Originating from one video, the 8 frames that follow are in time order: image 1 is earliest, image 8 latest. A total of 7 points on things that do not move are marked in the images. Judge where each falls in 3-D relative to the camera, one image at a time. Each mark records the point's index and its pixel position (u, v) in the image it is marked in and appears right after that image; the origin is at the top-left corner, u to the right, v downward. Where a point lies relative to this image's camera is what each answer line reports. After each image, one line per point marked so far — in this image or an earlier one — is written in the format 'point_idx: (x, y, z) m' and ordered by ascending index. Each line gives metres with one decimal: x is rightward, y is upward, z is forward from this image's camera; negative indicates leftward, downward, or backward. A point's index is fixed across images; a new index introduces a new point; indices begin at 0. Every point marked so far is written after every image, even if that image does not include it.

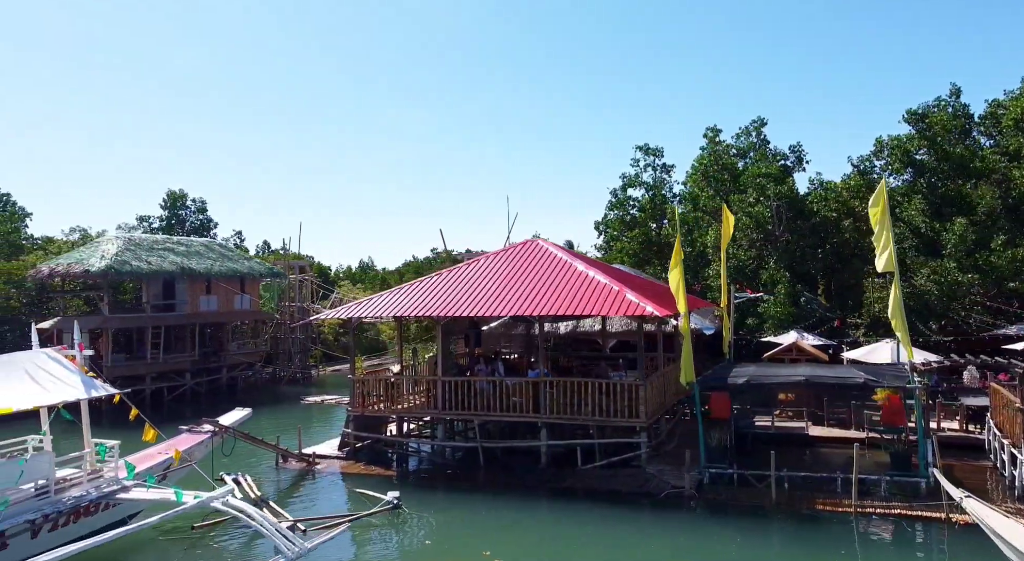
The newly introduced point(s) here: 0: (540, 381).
0: (+0.4, -1.5, +10.7) m
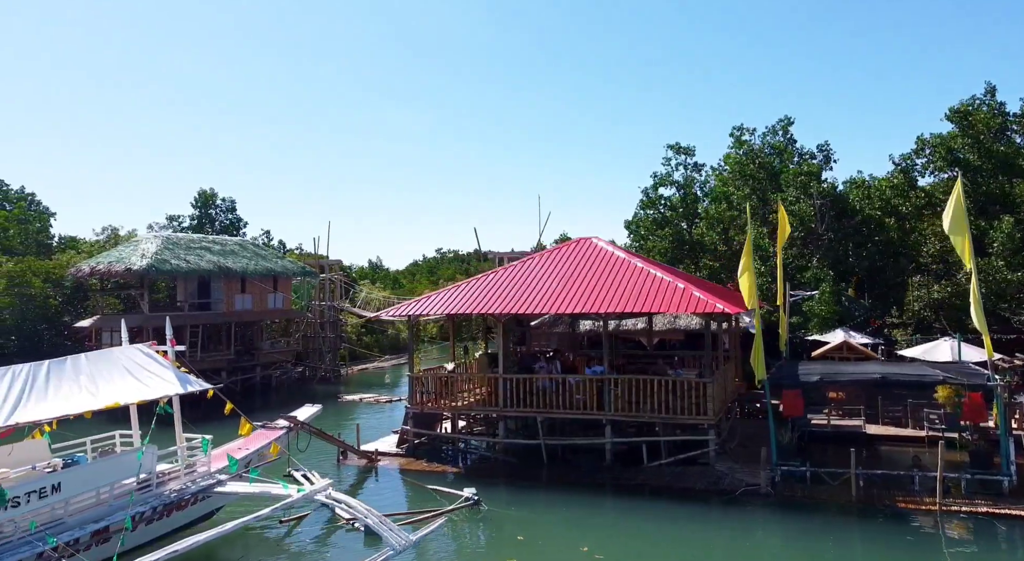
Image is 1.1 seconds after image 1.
0: (+1.4, -1.4, +10.7) m
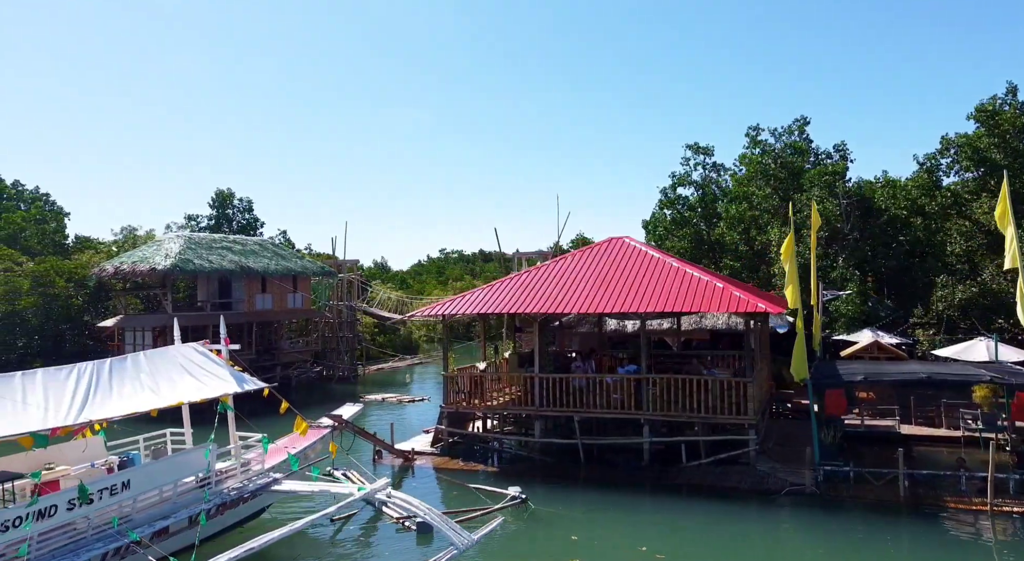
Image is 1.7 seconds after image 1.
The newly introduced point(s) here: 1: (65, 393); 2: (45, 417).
0: (+1.9, -1.4, +10.7) m
1: (-3.7, -0.9, +6.1) m
2: (-3.6, -1.0, +5.6) m
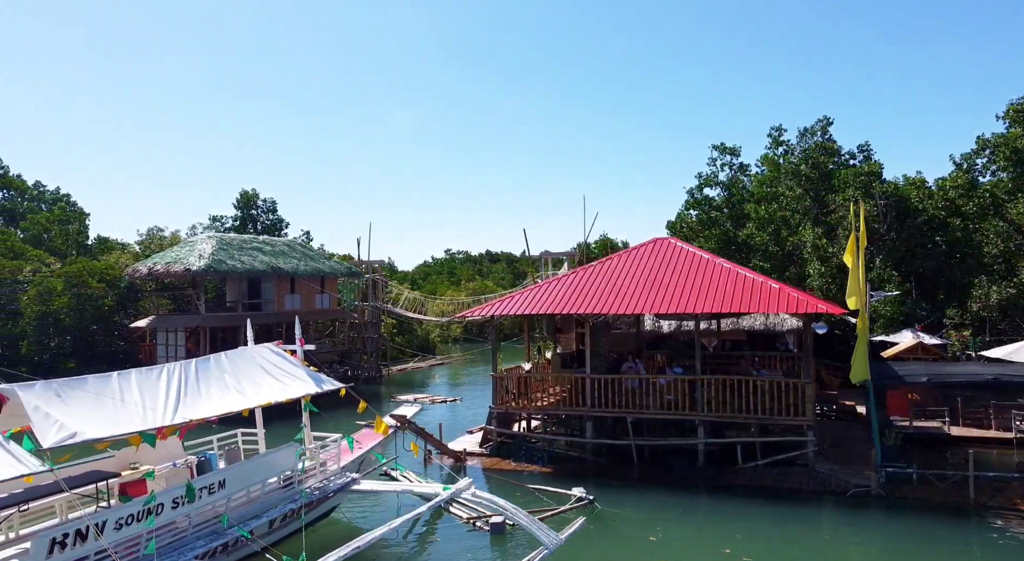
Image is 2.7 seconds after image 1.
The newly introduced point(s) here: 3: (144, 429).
0: (+2.7, -1.4, +10.7) m
1: (-2.9, -0.9, +6.1) m
2: (-2.8, -1.0, +5.7) m
3: (-2.7, -1.1, +5.5) m
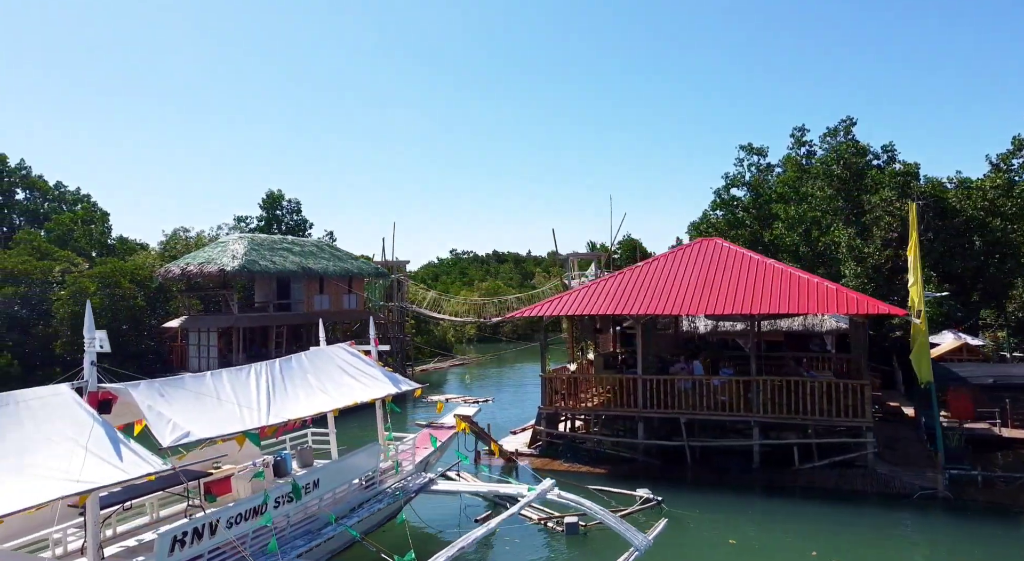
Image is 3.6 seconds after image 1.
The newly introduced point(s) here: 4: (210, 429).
0: (+3.5, -1.5, +10.7) m
1: (-2.2, -0.9, +6.1) m
2: (-2.1, -1.0, +5.7) m
3: (-2.0, -1.1, +5.5) m
4: (-2.2, -1.1, +5.3) m
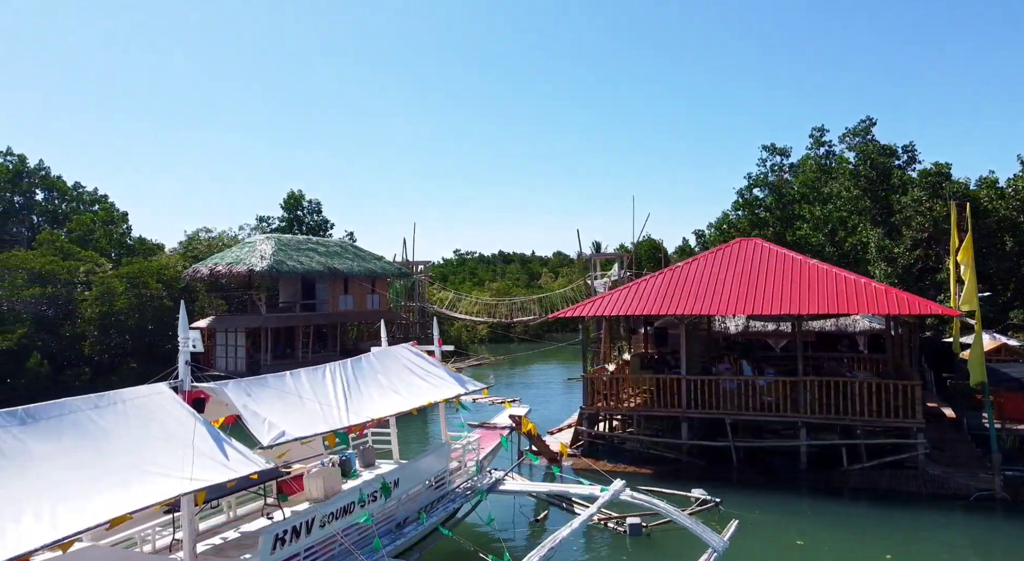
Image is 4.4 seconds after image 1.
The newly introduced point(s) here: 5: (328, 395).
0: (+4.2, -1.5, +10.7) m
1: (-1.5, -0.9, +6.1) m
2: (-1.4, -1.0, +5.7) m
3: (-1.4, -1.1, +5.5) m
4: (-1.5, -1.1, +5.3) m
5: (-1.6, -1.0, +6.2) m
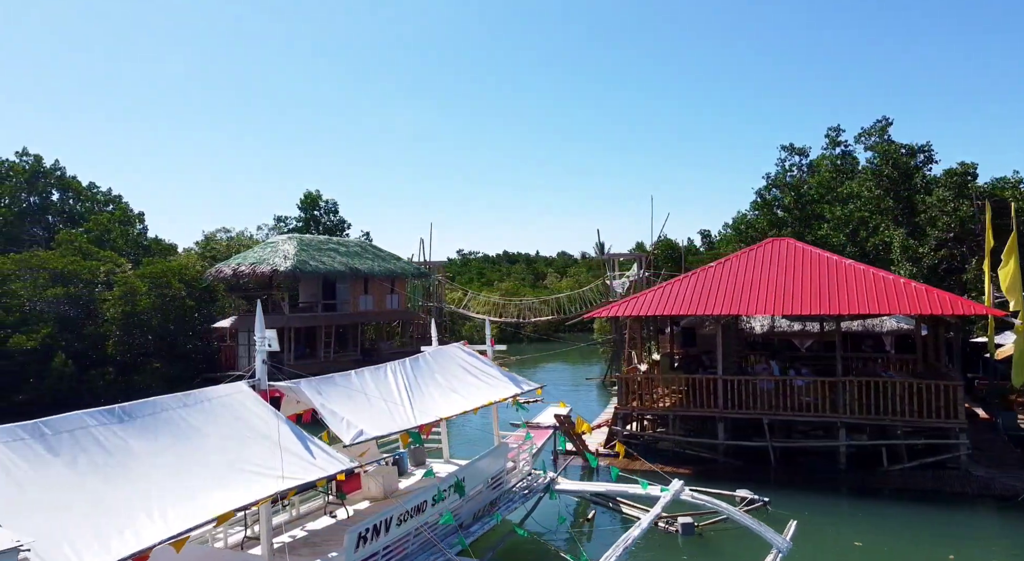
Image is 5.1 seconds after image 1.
0: (+4.7, -1.5, +10.7) m
1: (-1.0, -0.9, +6.2) m
2: (-0.9, -1.0, +5.7) m
3: (-0.8, -1.1, +5.6) m
4: (-1.0, -1.1, +5.3) m
5: (-1.0, -1.0, +6.2) m
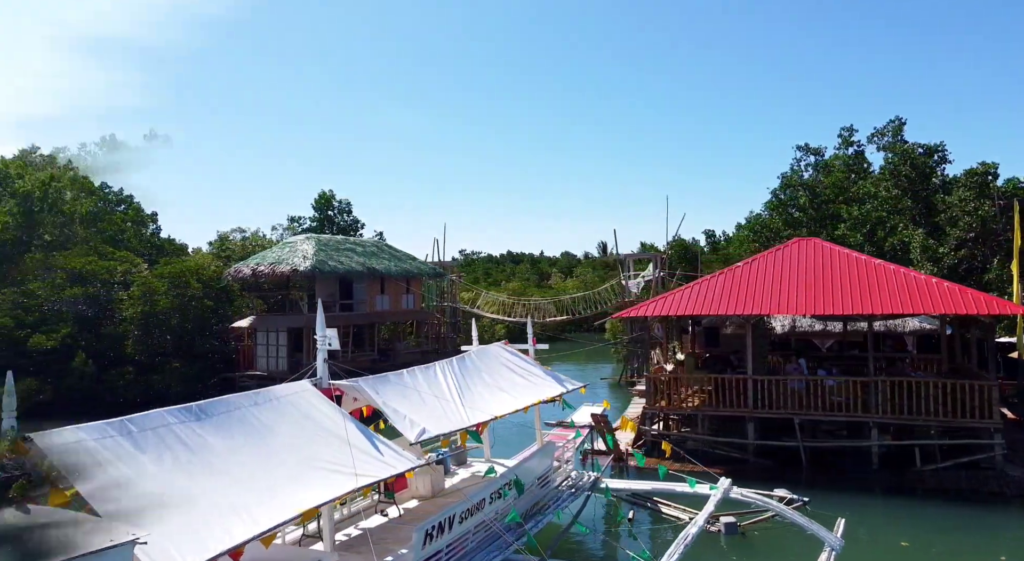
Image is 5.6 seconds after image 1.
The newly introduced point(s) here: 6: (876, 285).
0: (+5.2, -1.5, +10.7) m
1: (-0.6, -0.9, +6.2) m
2: (-0.5, -1.0, +5.8) m
3: (-0.4, -1.1, +5.6) m
4: (-0.6, -1.1, +5.4) m
5: (-0.6, -0.9, +6.2) m
6: (+5.7, -0.1, +11.7) m
